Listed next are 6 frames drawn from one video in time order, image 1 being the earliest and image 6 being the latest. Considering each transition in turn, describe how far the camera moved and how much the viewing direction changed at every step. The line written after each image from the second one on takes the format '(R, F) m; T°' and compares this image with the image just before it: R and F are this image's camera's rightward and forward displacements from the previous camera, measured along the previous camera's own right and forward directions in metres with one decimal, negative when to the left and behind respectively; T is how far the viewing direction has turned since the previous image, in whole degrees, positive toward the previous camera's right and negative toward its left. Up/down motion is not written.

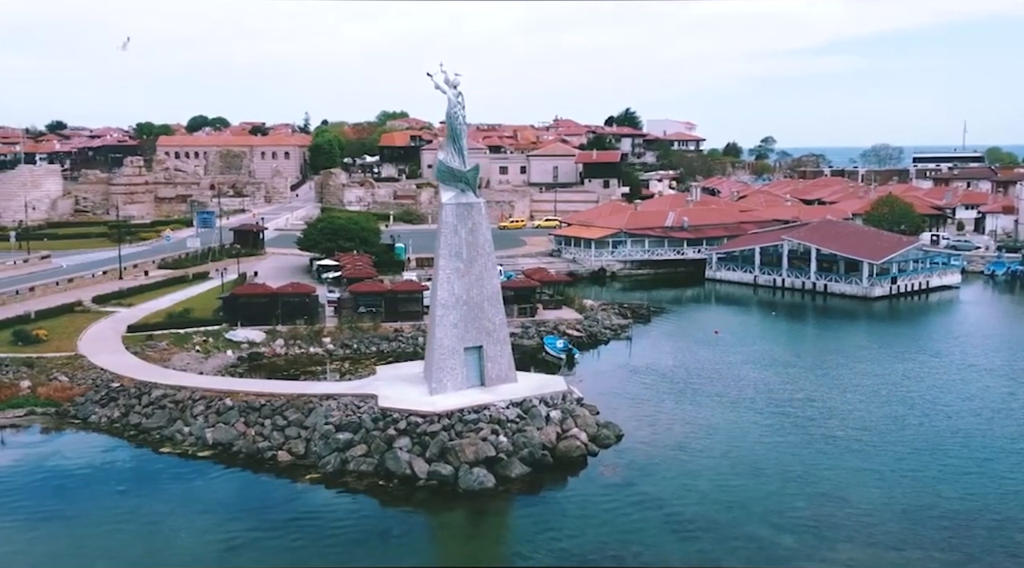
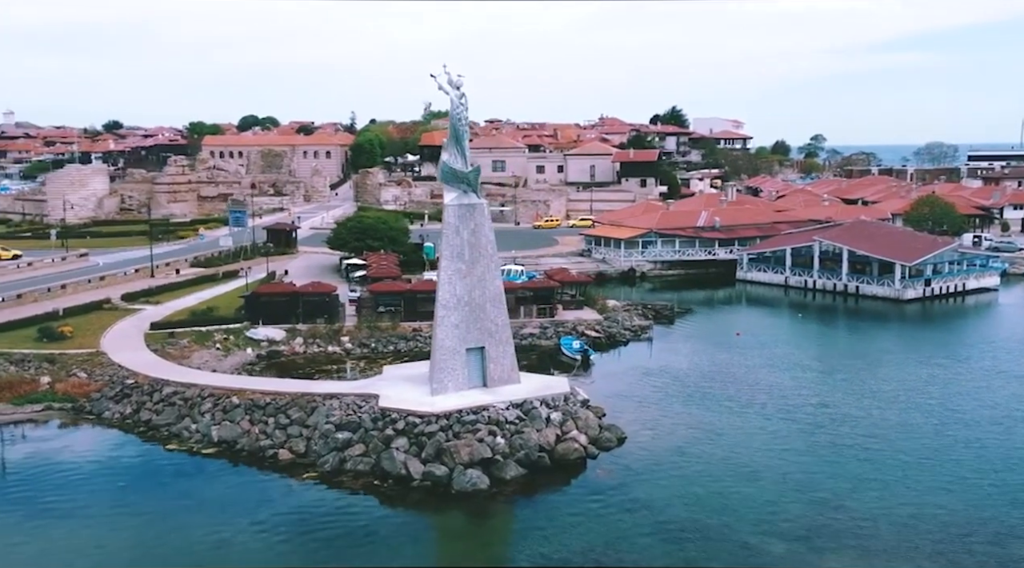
(+0.6, +0.1) m; -3°
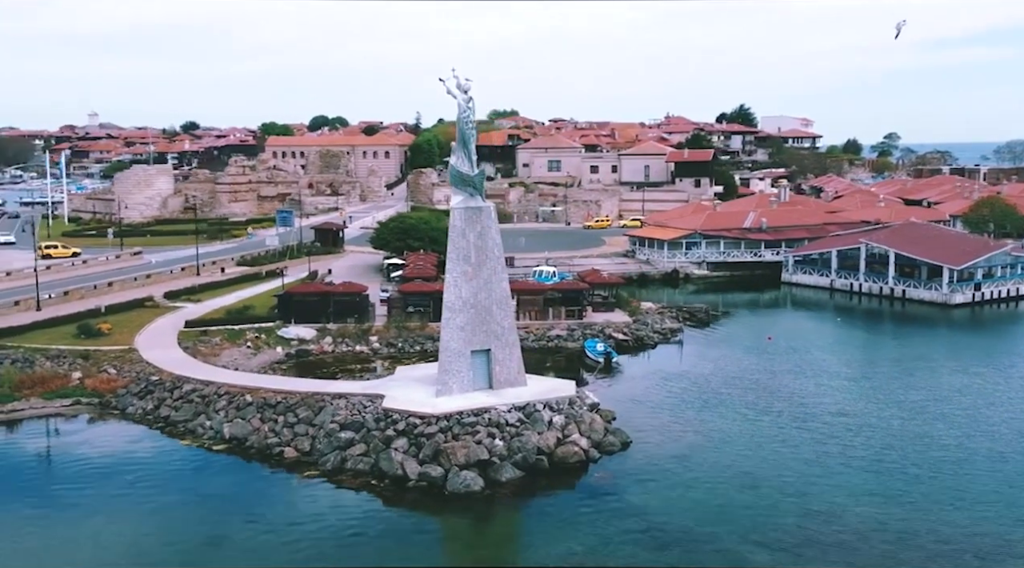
(+0.8, 0.0) m; -4°
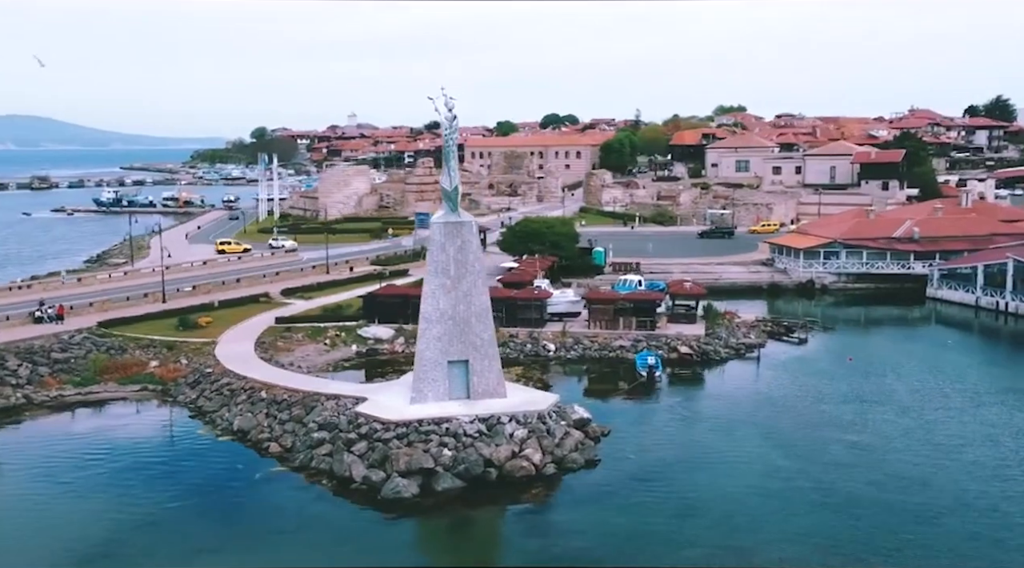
(+3.5, +0.2) m; -12°
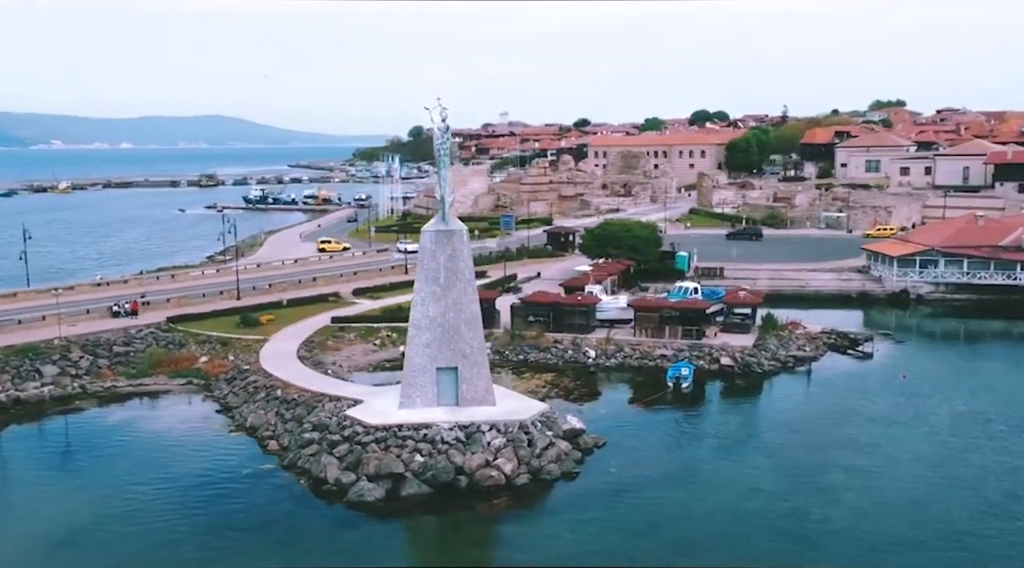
(+2.3, +0.1) m; -8°
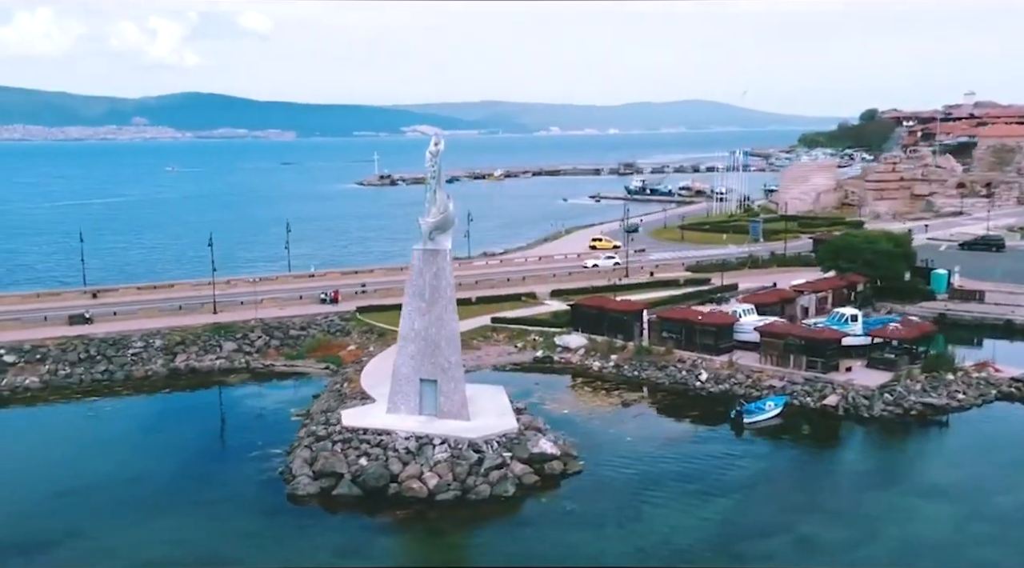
(+6.4, +0.6) m; -23°
